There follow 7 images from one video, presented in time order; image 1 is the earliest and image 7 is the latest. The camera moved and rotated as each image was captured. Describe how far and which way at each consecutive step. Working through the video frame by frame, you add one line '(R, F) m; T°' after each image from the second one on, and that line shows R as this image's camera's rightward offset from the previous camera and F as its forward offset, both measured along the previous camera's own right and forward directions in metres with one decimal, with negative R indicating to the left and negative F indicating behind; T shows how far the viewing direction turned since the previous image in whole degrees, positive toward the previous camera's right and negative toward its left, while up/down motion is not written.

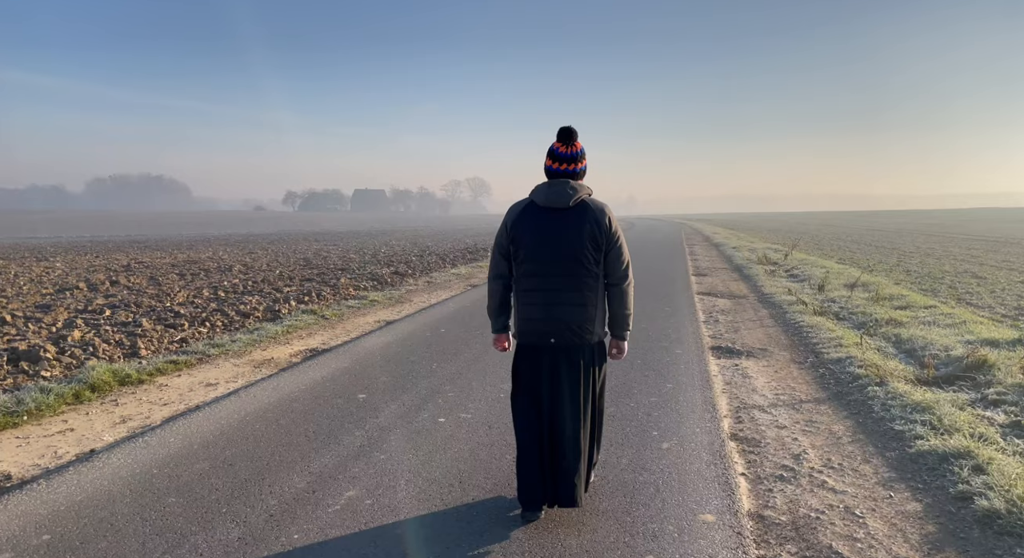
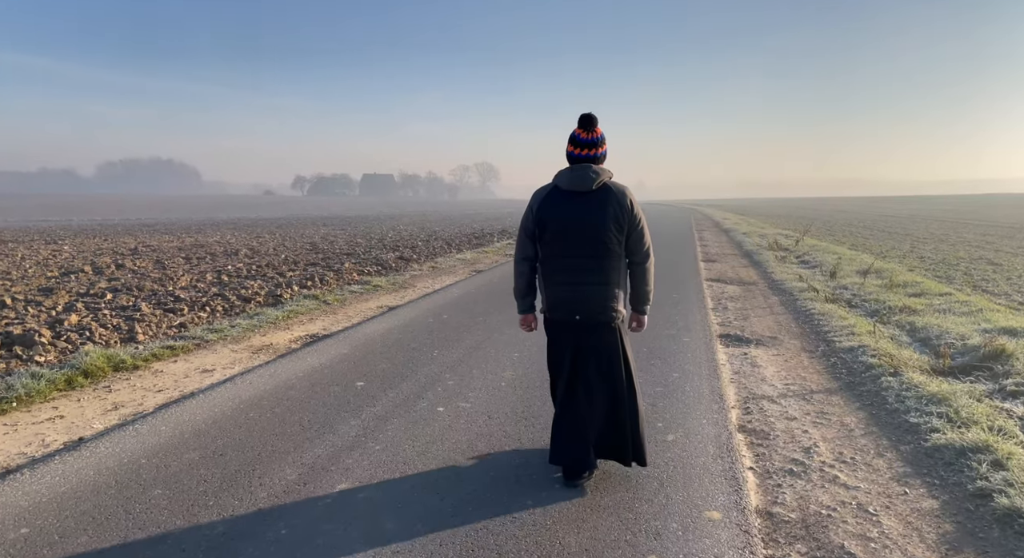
(+0.1, +0.2) m; -1°
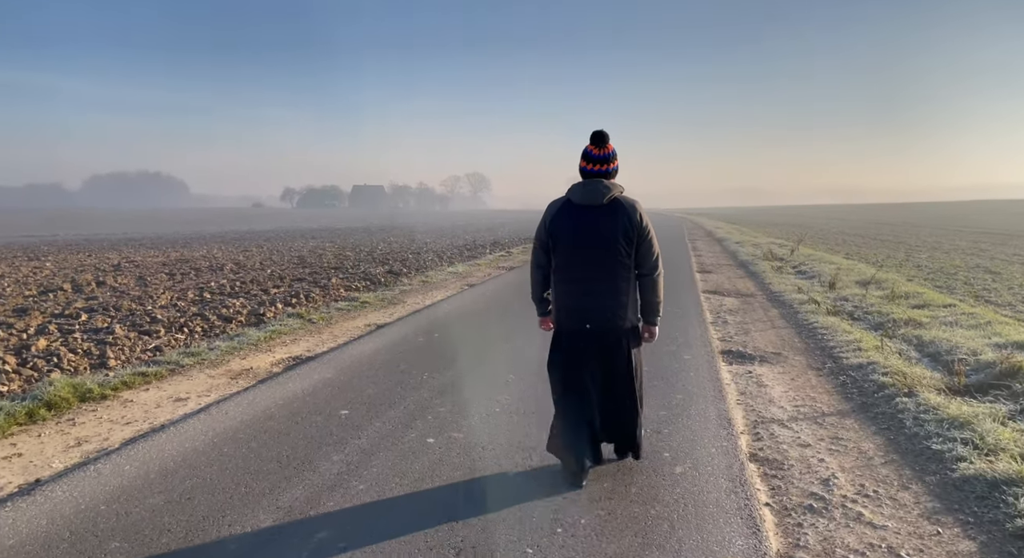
(0.0, +0.4) m; +1°
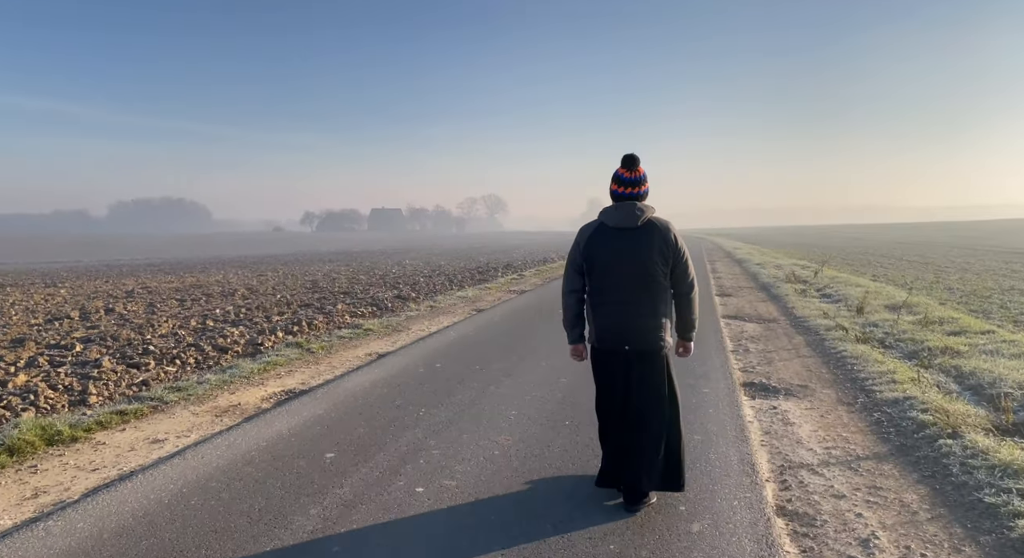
(+0.1, +0.5) m; -1°
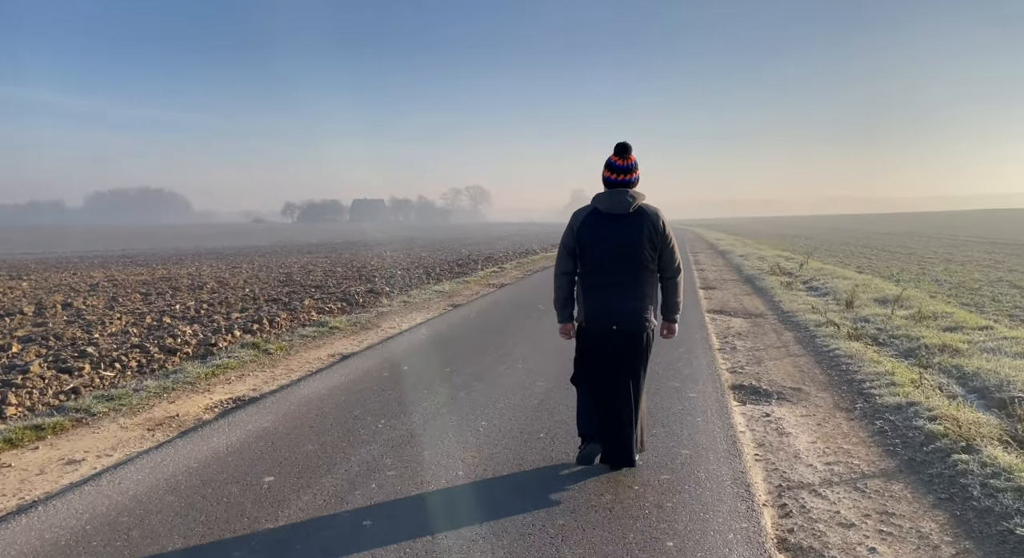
(+0.1, +0.6) m; +1°
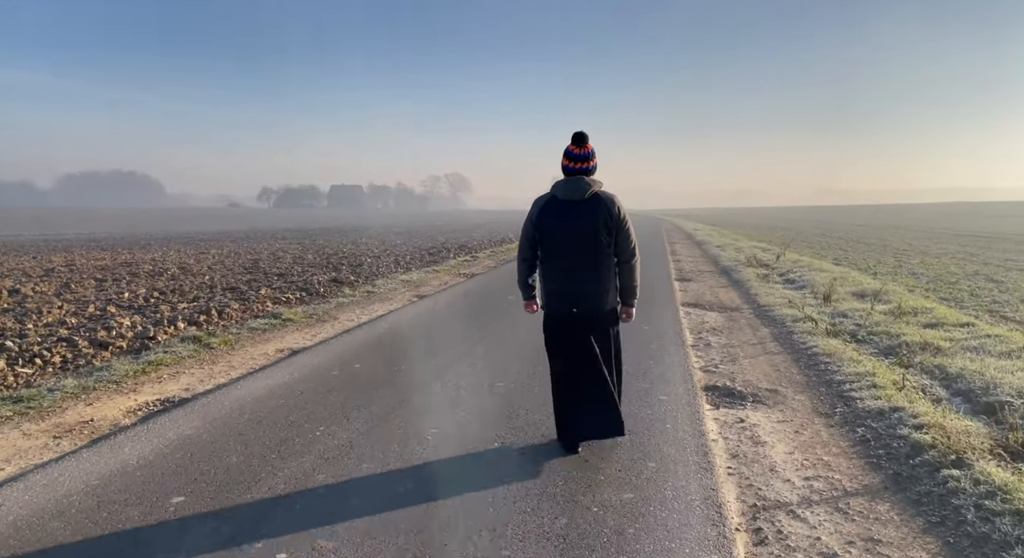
(+0.2, +0.5) m; +2°
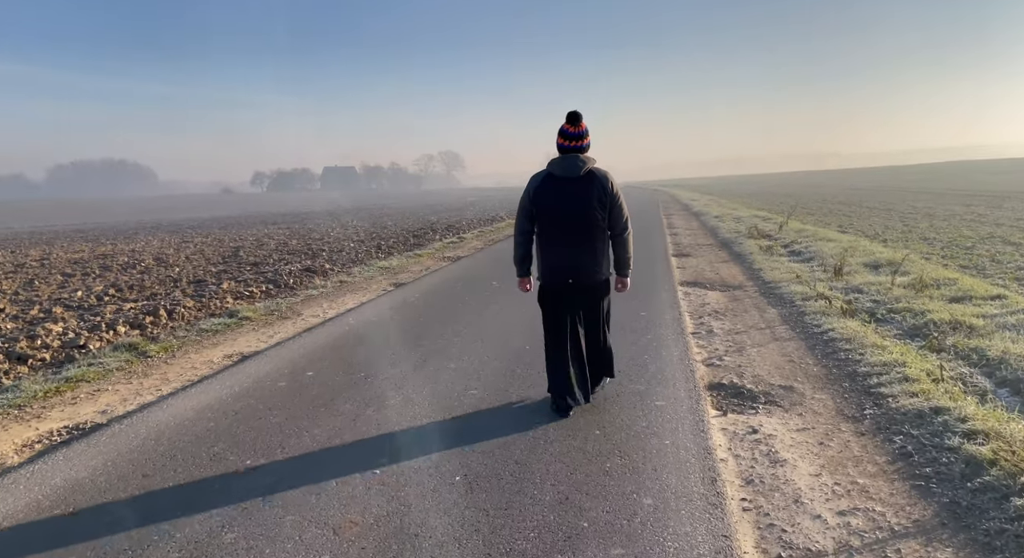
(+0.2, +1.0) m; 0°
